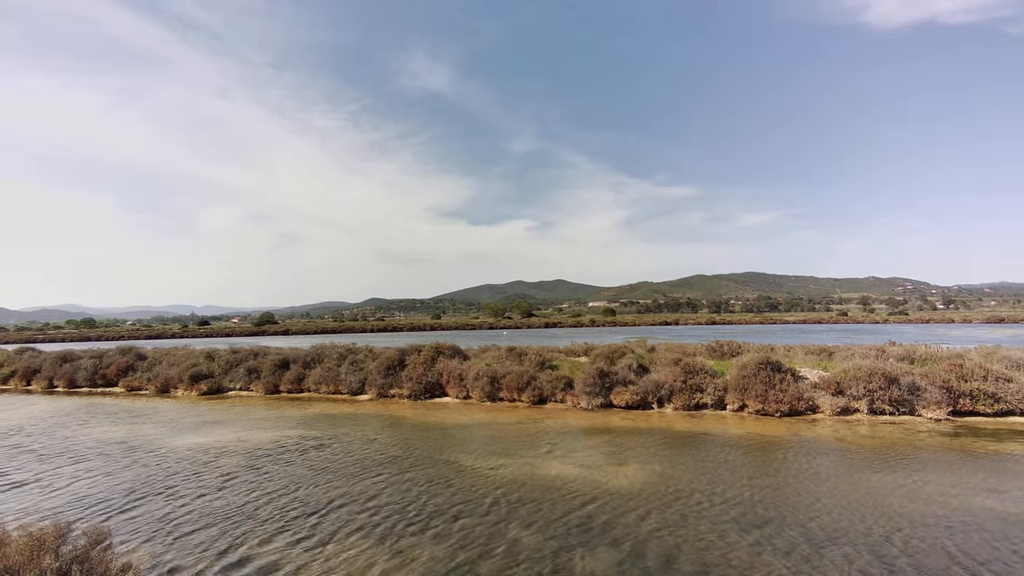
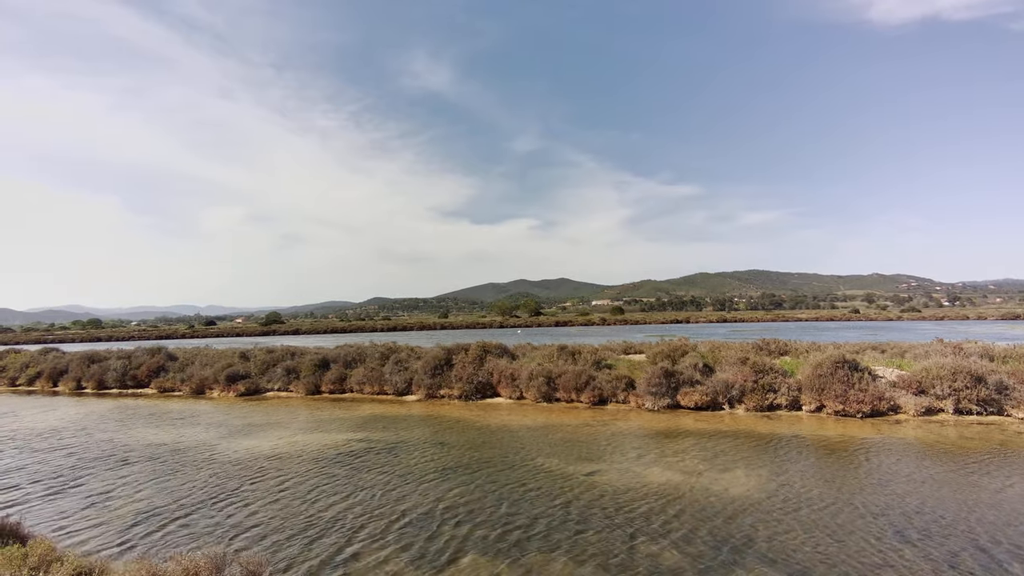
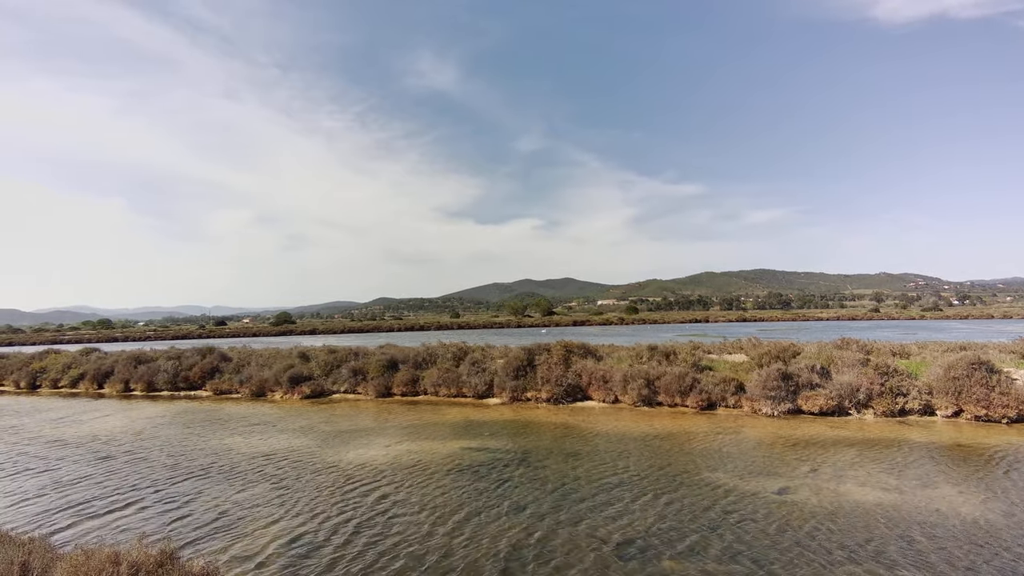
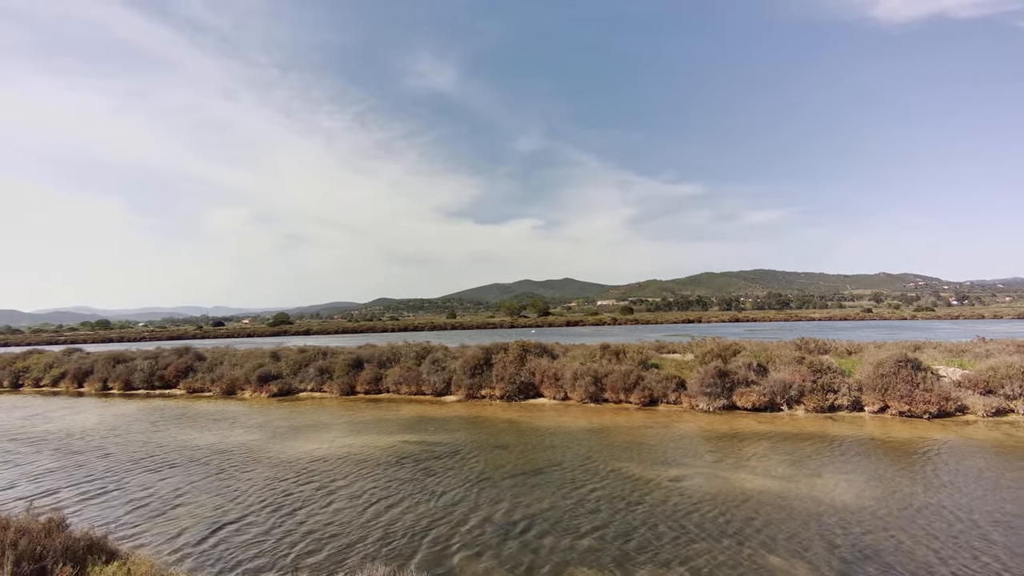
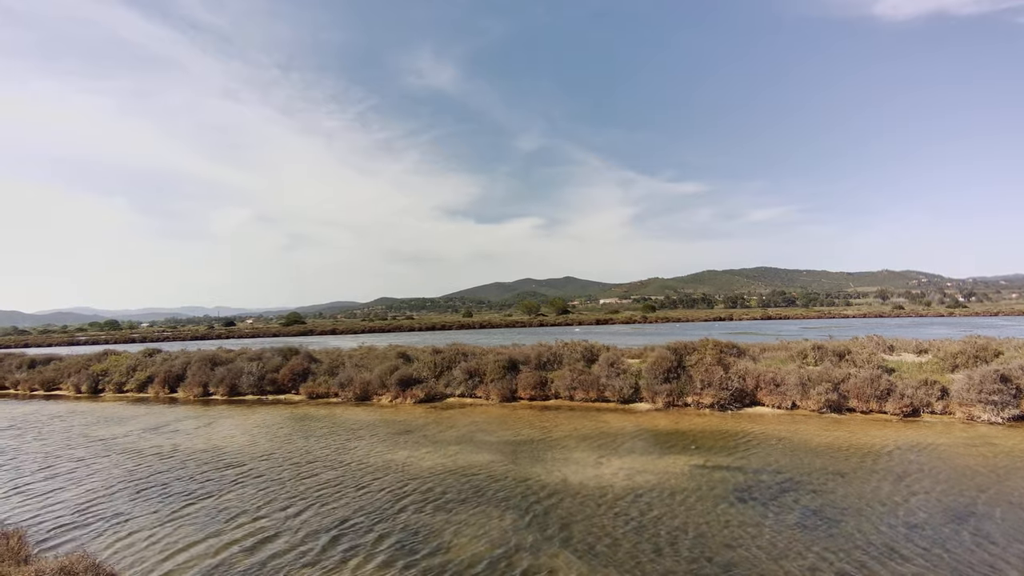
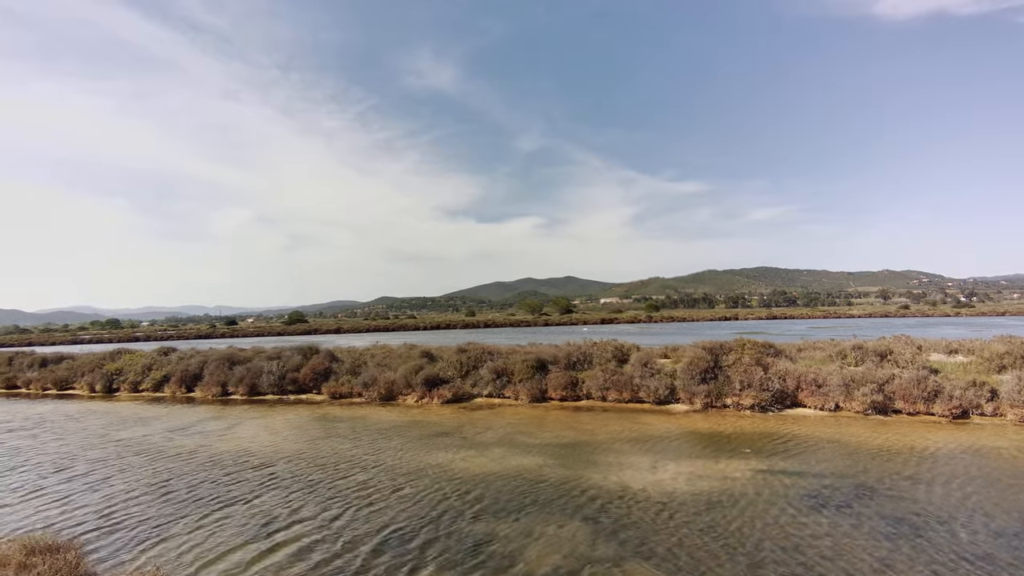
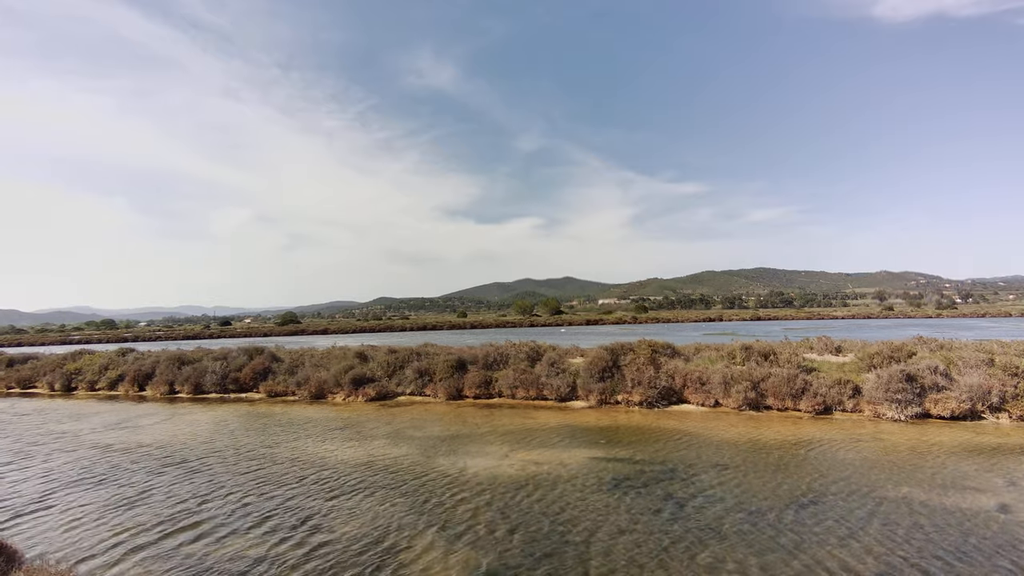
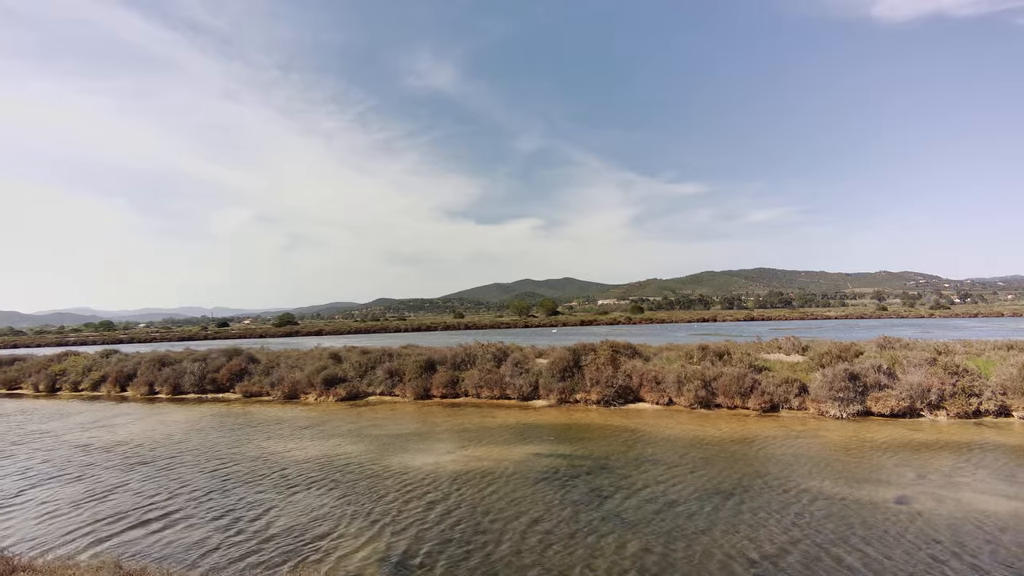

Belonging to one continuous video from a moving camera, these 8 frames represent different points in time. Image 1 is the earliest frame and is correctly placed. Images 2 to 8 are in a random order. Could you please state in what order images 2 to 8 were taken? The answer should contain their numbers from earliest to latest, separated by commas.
2, 4, 3, 8, 7, 5, 6
